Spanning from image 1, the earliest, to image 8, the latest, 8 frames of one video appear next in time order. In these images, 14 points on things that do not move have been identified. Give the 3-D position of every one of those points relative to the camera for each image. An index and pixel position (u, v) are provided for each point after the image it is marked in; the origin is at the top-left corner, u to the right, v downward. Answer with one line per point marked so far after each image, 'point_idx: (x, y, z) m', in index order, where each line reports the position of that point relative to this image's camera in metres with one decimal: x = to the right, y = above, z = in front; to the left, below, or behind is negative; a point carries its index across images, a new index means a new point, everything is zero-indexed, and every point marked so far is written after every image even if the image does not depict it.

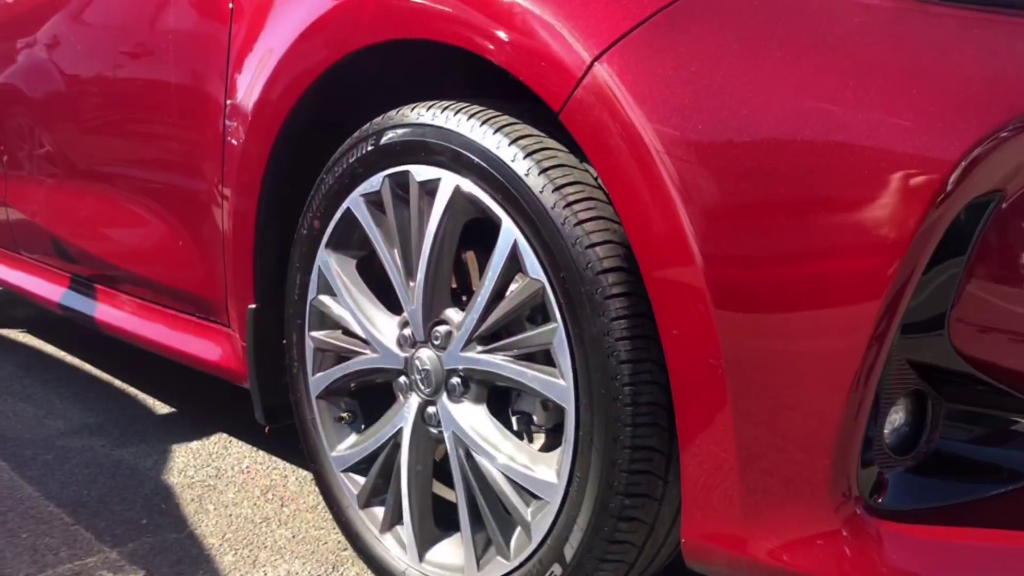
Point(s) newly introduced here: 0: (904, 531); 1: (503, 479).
0: (+0.4, -0.2, +1.0) m
1: (0.0, -0.2, +1.2) m
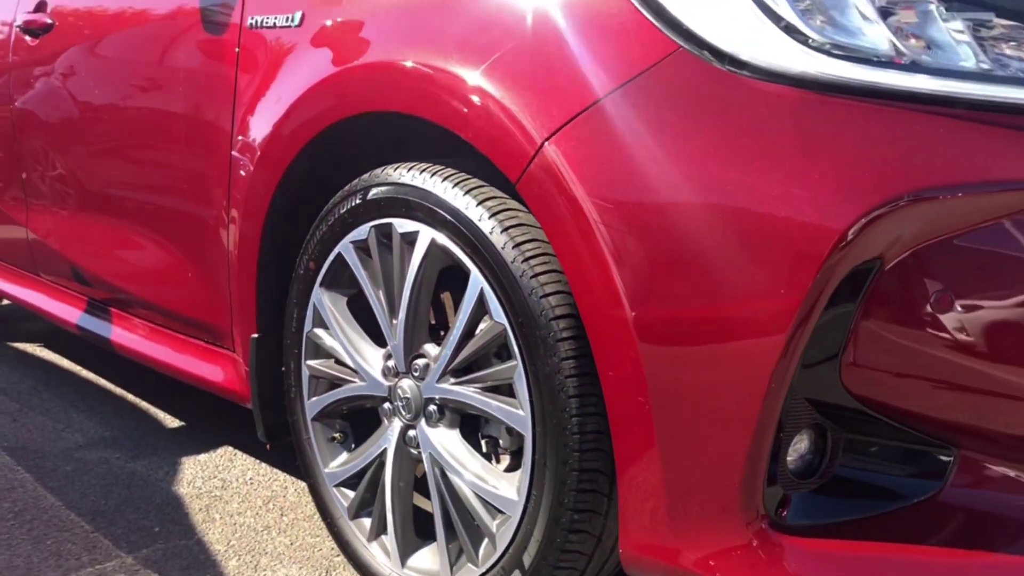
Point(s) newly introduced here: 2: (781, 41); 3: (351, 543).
0: (+0.3, -0.3, +1.1) m
1: (-0.1, -0.3, +1.4) m
2: (+0.3, +0.3, +1.1) m
3: (-0.3, -0.4, +1.6) m
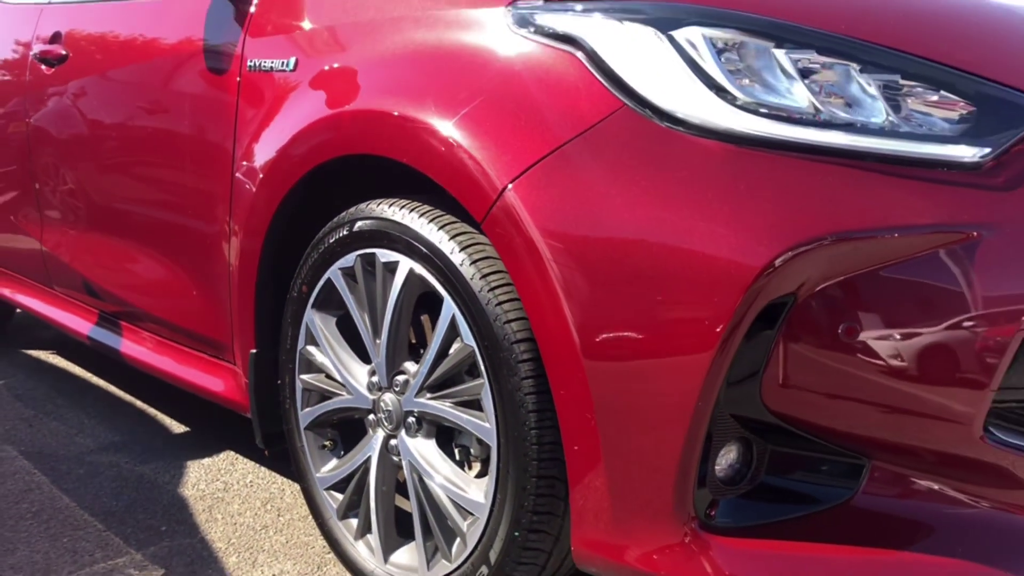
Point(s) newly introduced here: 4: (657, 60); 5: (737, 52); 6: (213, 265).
0: (+0.3, -0.3, +1.3) m
1: (-0.1, -0.3, +1.5) m
2: (+0.3, +0.2, +1.3) m
3: (-0.3, -0.4, +1.7) m
4: (+0.2, +0.3, +1.3) m
5: (+0.3, +0.3, +1.3) m
6: (-0.6, +0.1, +2.1) m
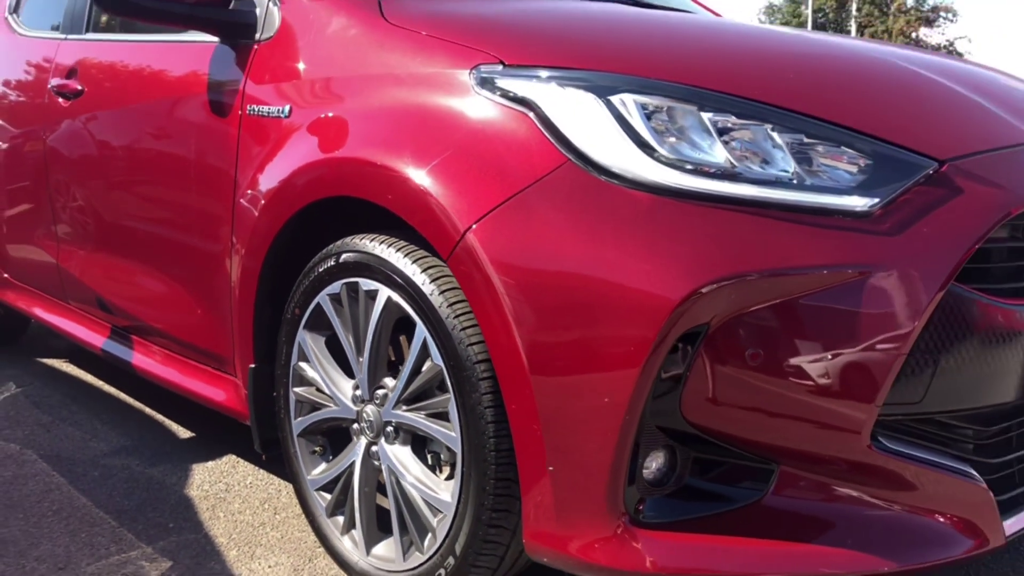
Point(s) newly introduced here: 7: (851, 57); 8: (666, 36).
0: (+0.2, -0.4, +1.5) m
1: (-0.2, -0.4, +1.7) m
2: (+0.2, +0.2, +1.5) m
3: (-0.4, -0.5, +1.9) m
4: (+0.1, +0.3, +1.5) m
5: (+0.2, +0.3, +1.5) m
6: (-0.7, 0.0, +2.3) m
7: (+0.7, +0.4, +1.9) m
8: (+0.3, +0.5, +1.8) m
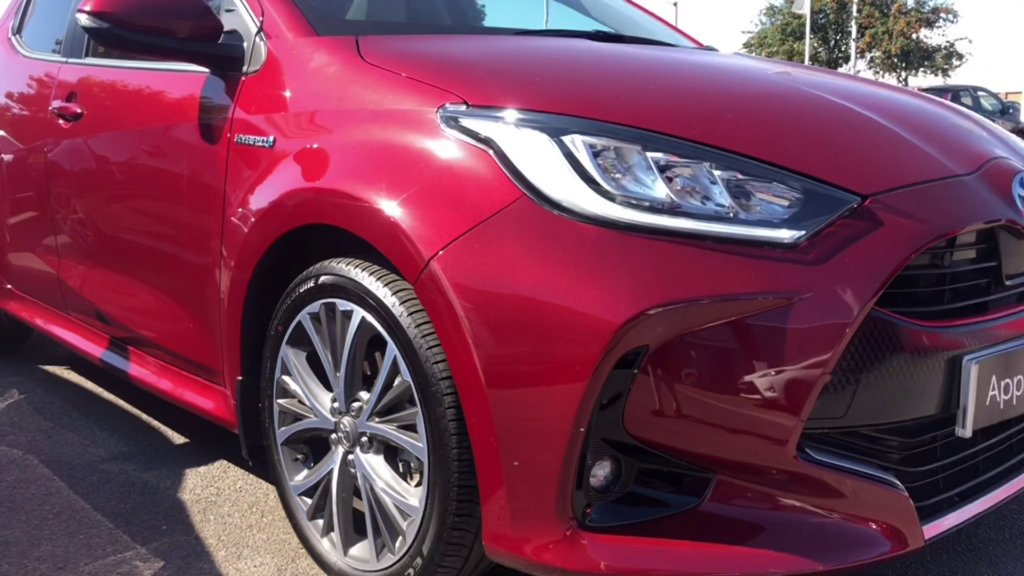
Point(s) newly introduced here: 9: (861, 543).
0: (+0.2, -0.4, +1.6) m
1: (-0.2, -0.4, +1.9) m
2: (+0.1, +0.2, +1.6) m
3: (-0.4, -0.5, +2.1) m
4: (+0.1, +0.2, +1.7) m
5: (+0.2, +0.2, +1.7) m
6: (-0.8, 0.0, +2.4) m
7: (+0.6, +0.4, +2.0) m
8: (+0.2, +0.4, +2.0) m
9: (+0.6, -0.4, +1.7) m
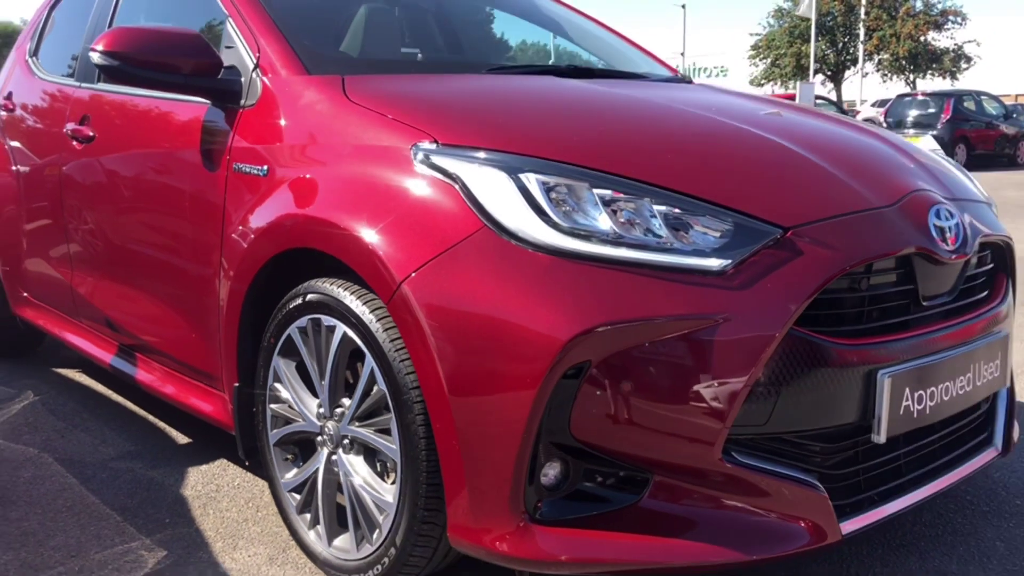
0: (+0.1, -0.5, +1.8) m
1: (-0.3, -0.4, +2.1) m
2: (+0.1, +0.1, +1.8) m
3: (-0.5, -0.6, +2.3) m
4: (0.0, +0.2, +1.9) m
5: (+0.1, +0.2, +1.9) m
6: (-0.8, -0.1, +2.7) m
7: (+0.5, +0.3, +2.2) m
8: (+0.2, +0.4, +2.2) m
9: (+0.5, -0.5, +1.9) m
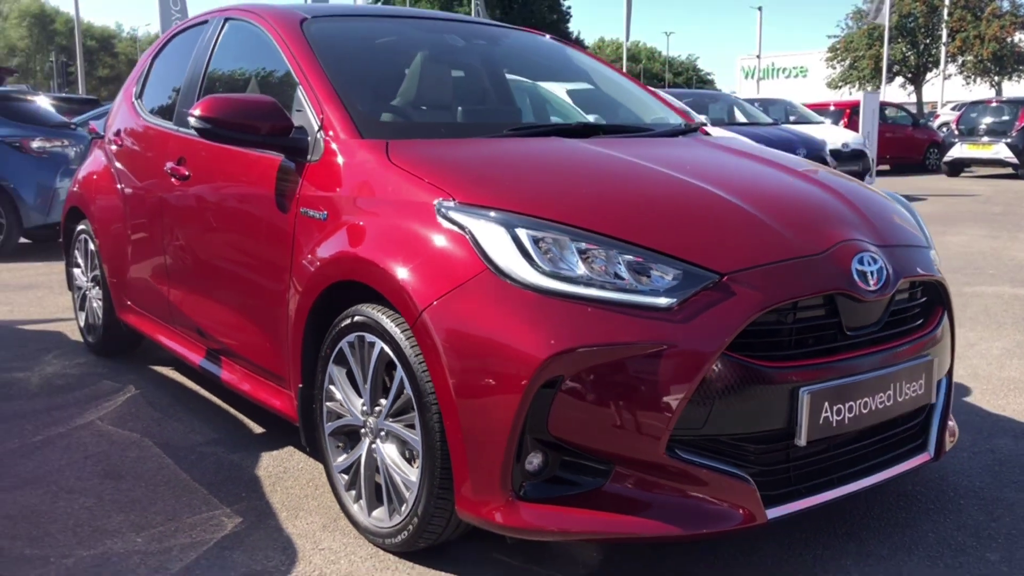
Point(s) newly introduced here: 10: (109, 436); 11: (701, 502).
0: (+0.1, -0.5, +2.4) m
1: (-0.3, -0.5, +2.6) m
2: (0.0, 0.0, +2.4) m
3: (-0.5, -0.6, +2.9) m
4: (0.0, +0.1, +2.4) m
5: (+0.1, +0.1, +2.4) m
6: (-0.8, -0.1, +3.3) m
7: (+0.5, +0.3, +2.7) m
8: (+0.2, +0.3, +2.7) m
9: (+0.5, -0.6, +2.4) m
10: (-1.5, -0.6, +3.8) m
11: (+0.5, -0.5, +2.4) m
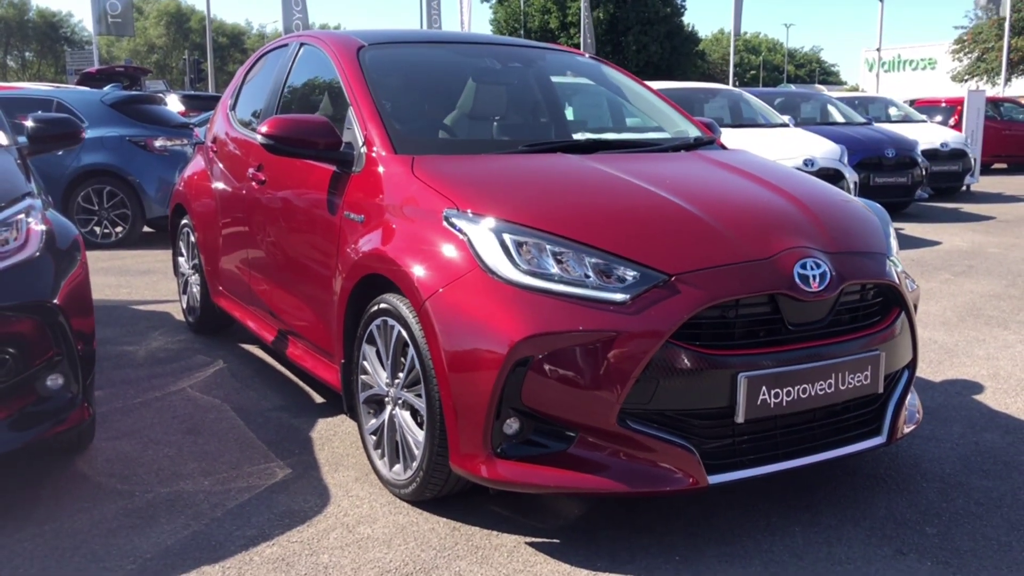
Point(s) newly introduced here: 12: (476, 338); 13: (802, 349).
0: (0.0, -0.5, +2.9) m
1: (-0.3, -0.5, +3.2) m
2: (0.0, +0.1, +2.9) m
3: (-0.5, -0.6, +3.4) m
4: (-0.1, +0.1, +2.9) m
5: (+0.1, +0.1, +2.9) m
6: (-0.7, -0.1, +3.8) m
7: (+0.5, +0.3, +3.1) m
8: (+0.2, +0.3, +3.2) m
9: (+0.4, -0.6, +2.8) m
10: (-1.4, -0.5, +4.4) m
11: (+0.4, -0.5, +2.8) m
12: (-0.1, -0.1, +2.9) m
13: (+0.9, -0.2, +3.0) m
